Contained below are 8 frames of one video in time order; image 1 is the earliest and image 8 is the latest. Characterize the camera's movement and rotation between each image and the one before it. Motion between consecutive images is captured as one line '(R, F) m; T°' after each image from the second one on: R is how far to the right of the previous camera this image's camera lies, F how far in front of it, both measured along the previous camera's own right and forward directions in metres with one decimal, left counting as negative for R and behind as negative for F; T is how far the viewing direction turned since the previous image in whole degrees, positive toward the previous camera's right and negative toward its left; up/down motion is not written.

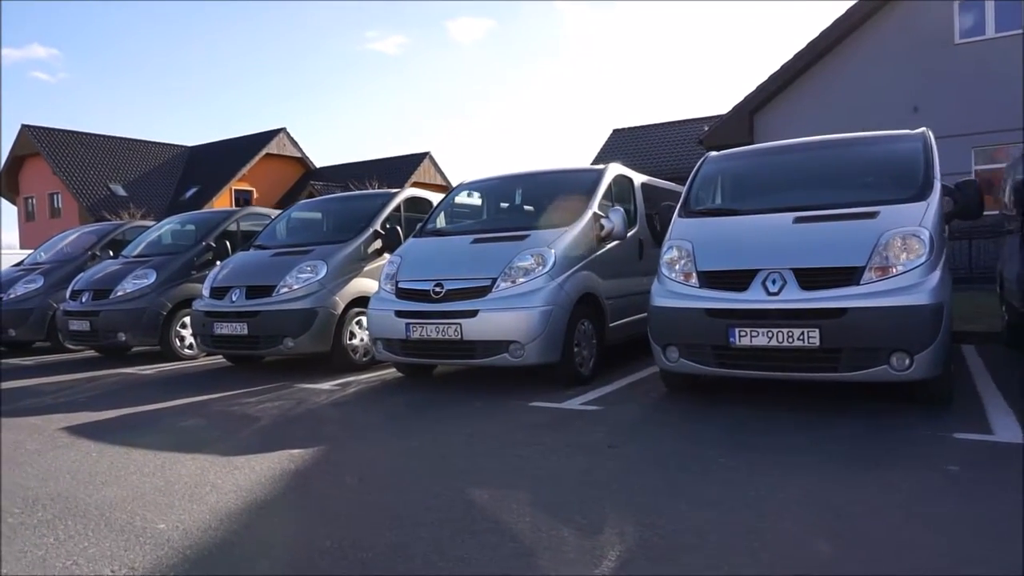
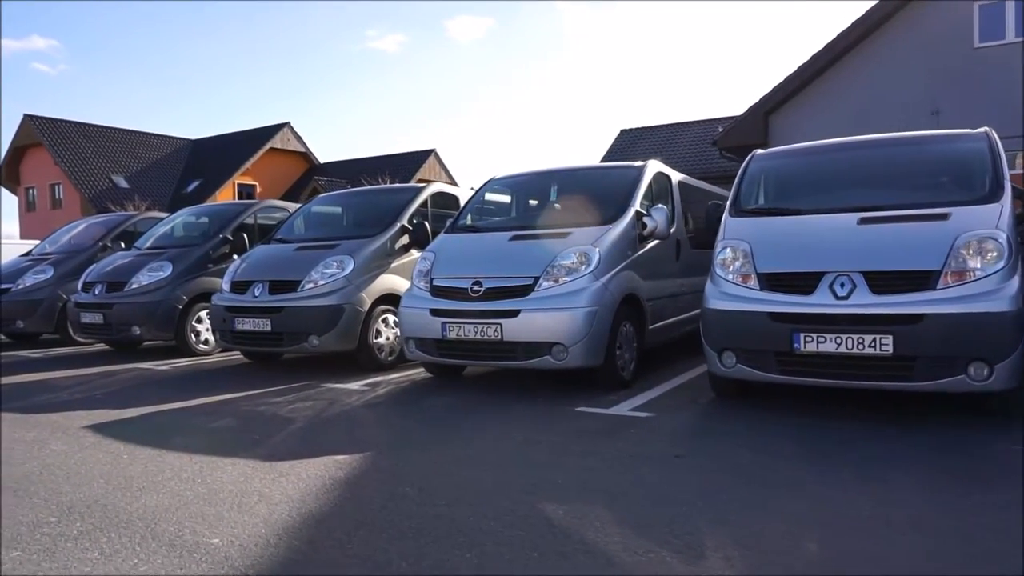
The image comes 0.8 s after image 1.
(-0.4, +0.3) m; 0°
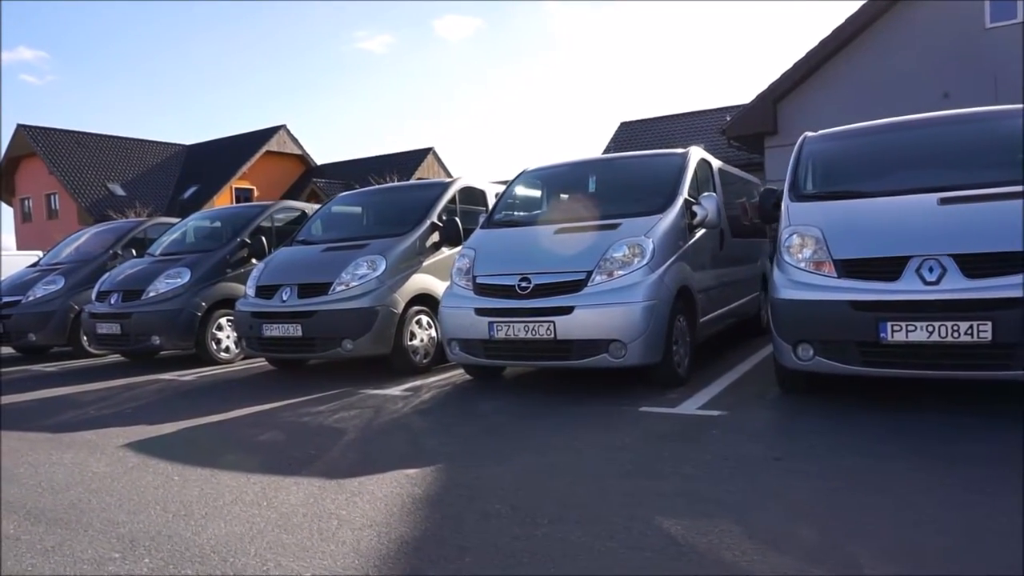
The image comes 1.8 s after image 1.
(-0.5, +0.3) m; 0°
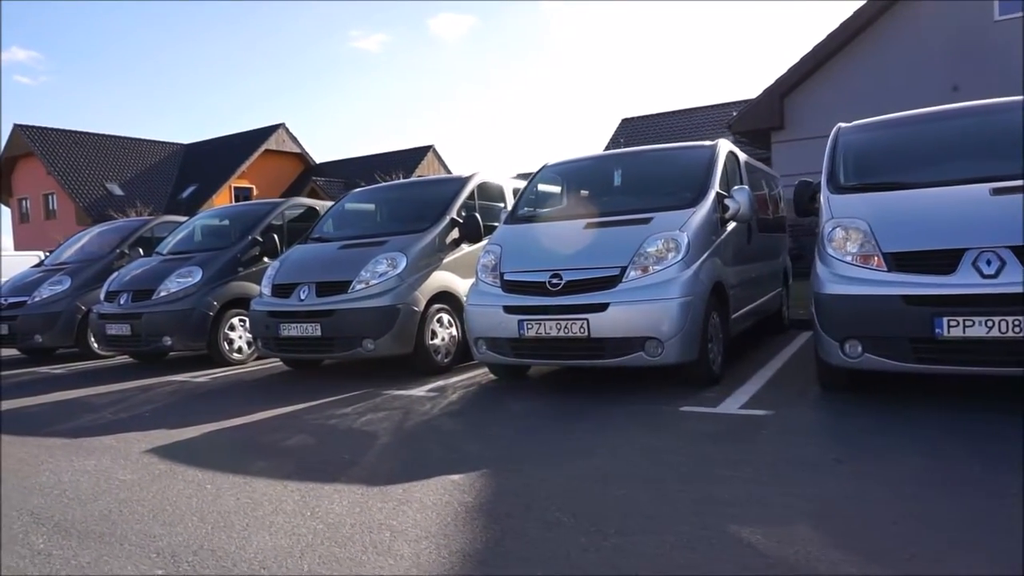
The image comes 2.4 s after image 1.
(-0.3, +0.2) m; 0°
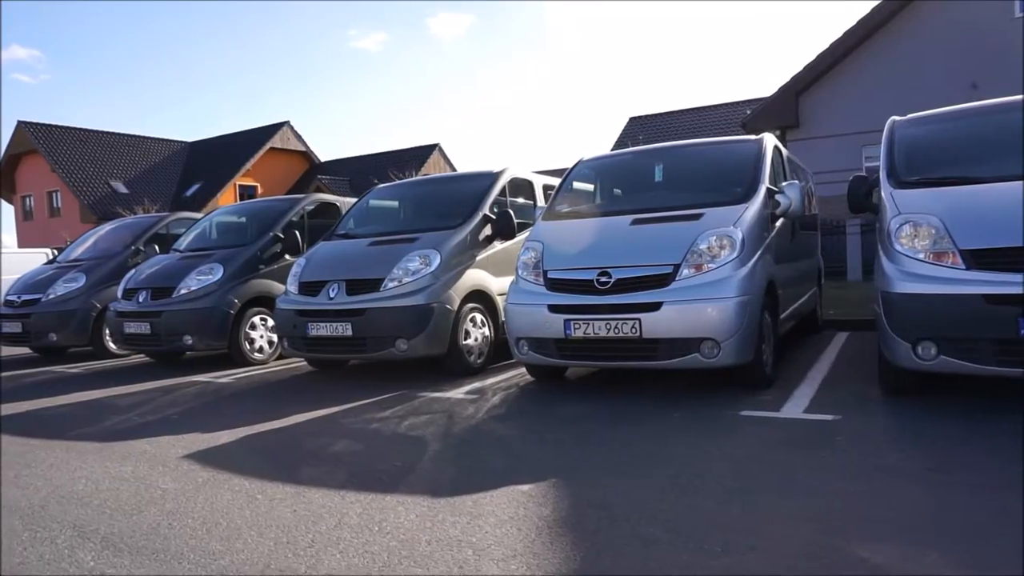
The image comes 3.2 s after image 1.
(-0.4, +0.3) m; 0°
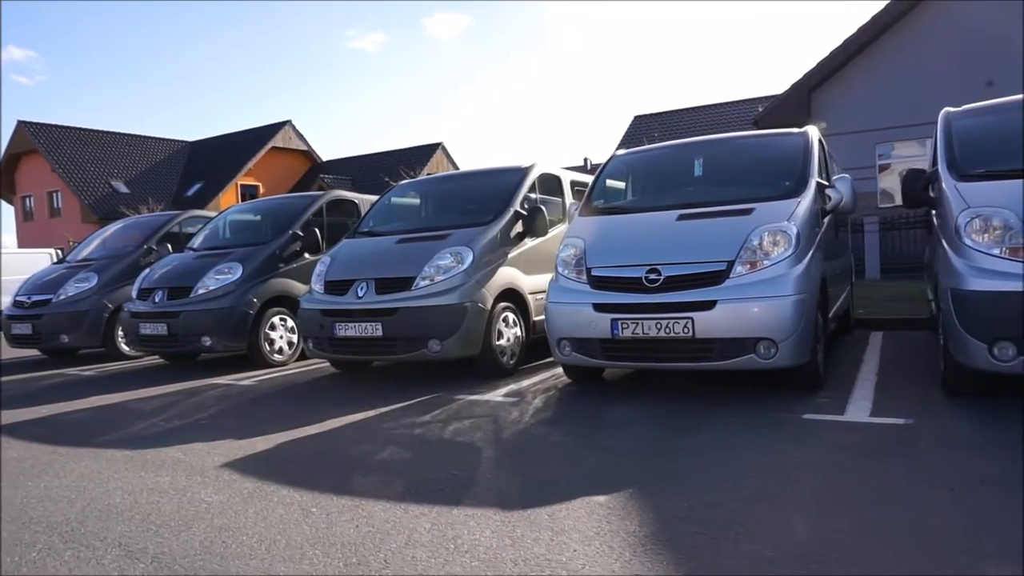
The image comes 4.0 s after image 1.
(-0.4, +0.3) m; 0°
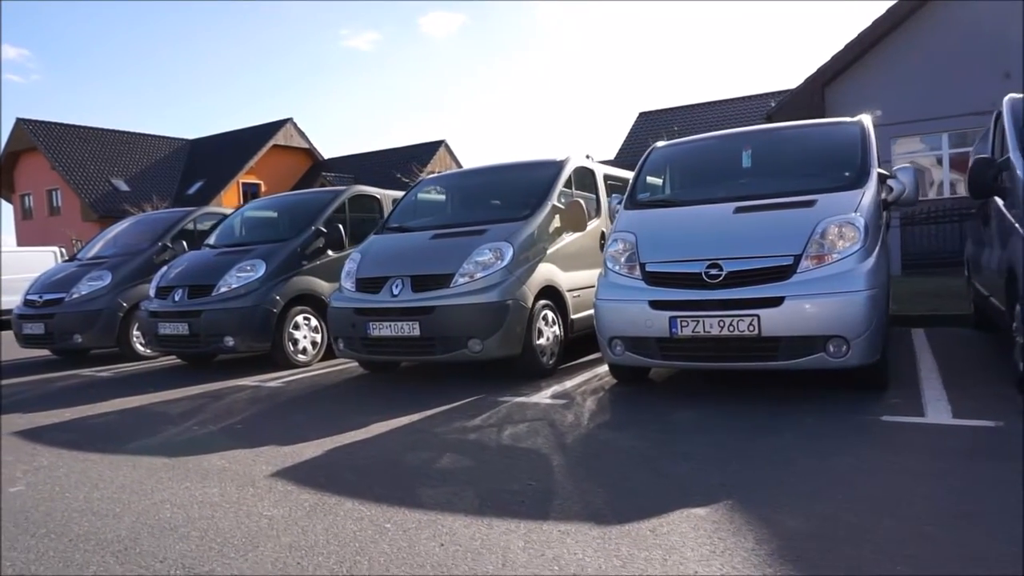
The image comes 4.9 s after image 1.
(-0.5, +0.3) m; 0°
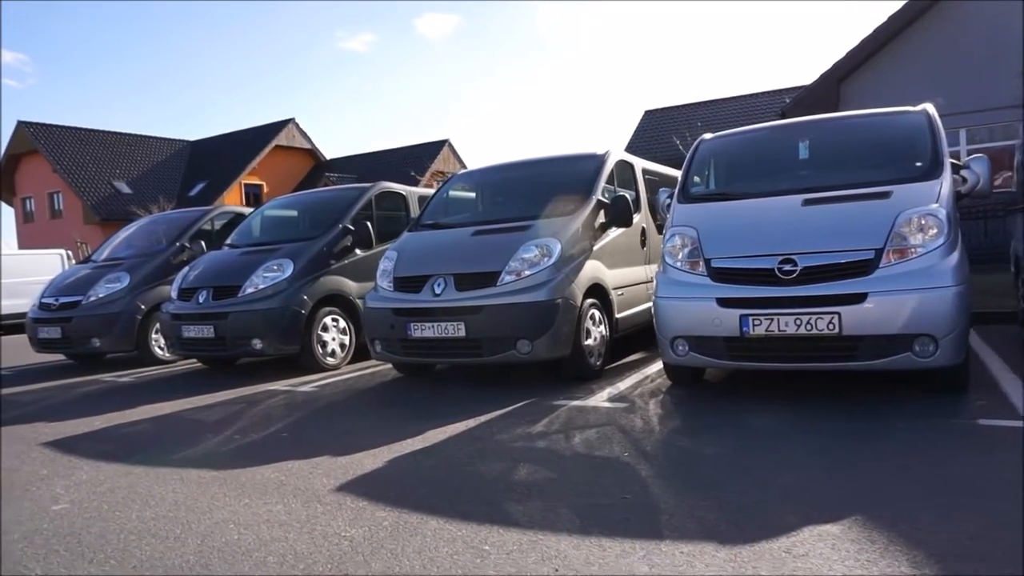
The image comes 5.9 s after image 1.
(-0.5, +0.3) m; 0°
